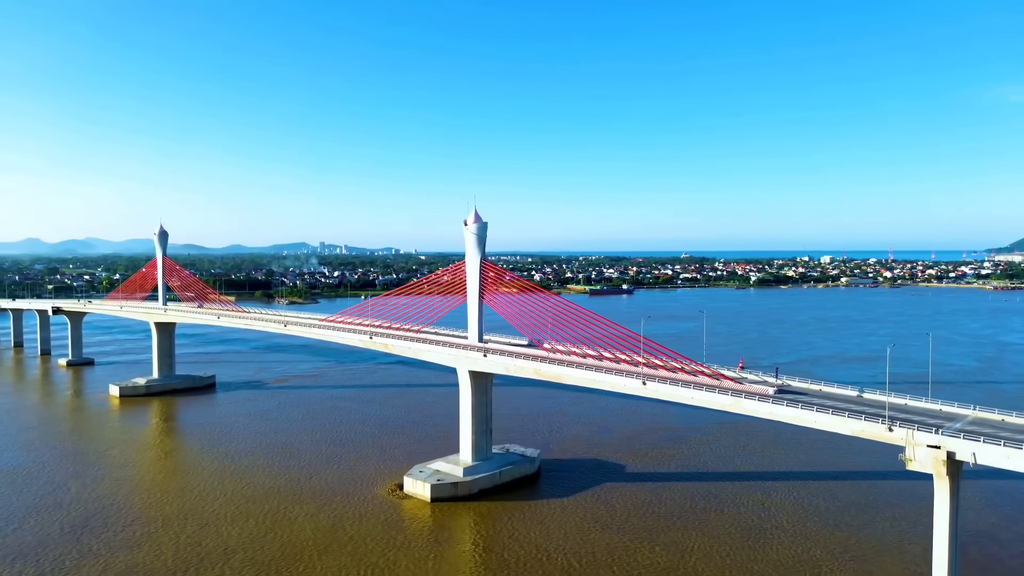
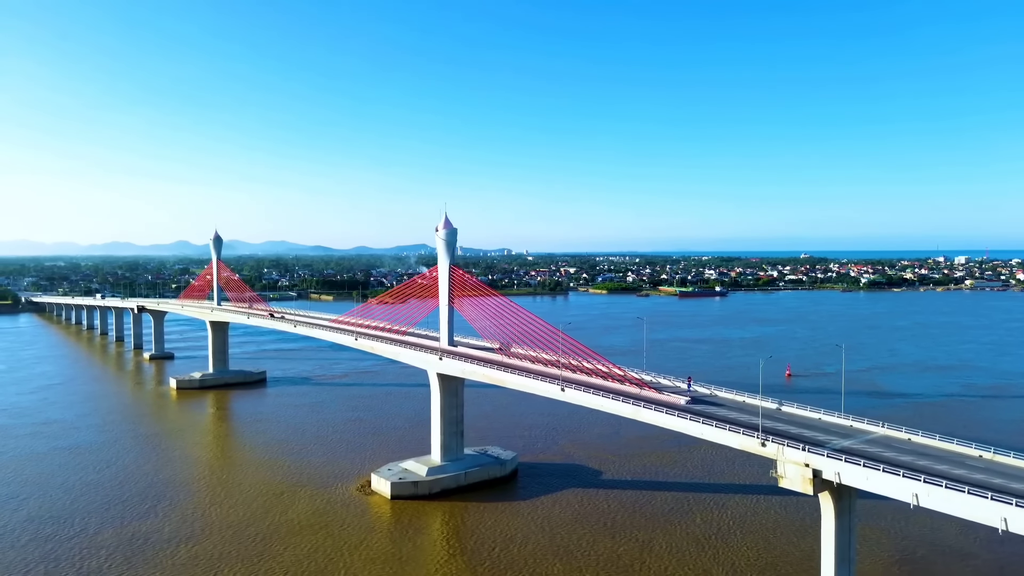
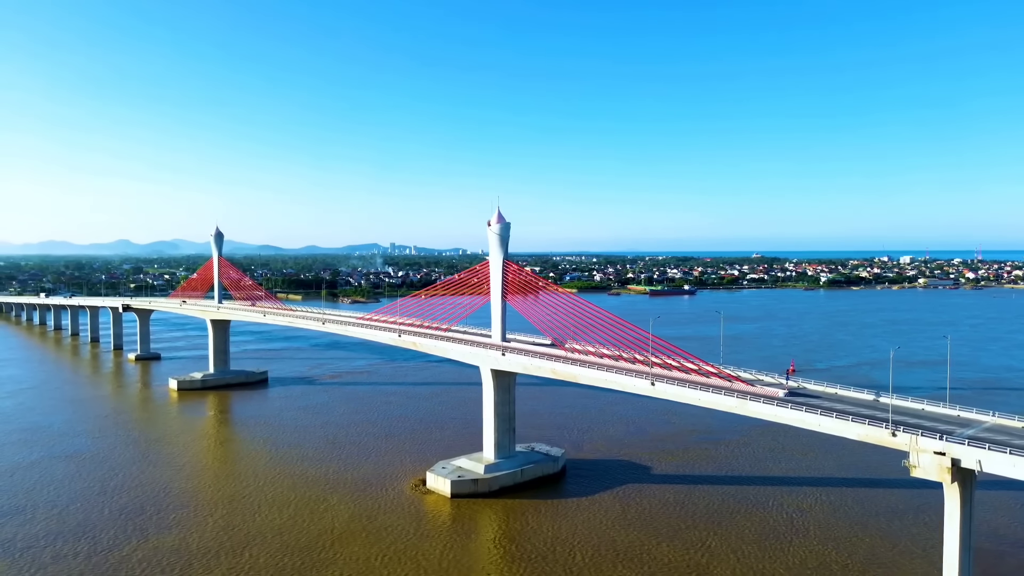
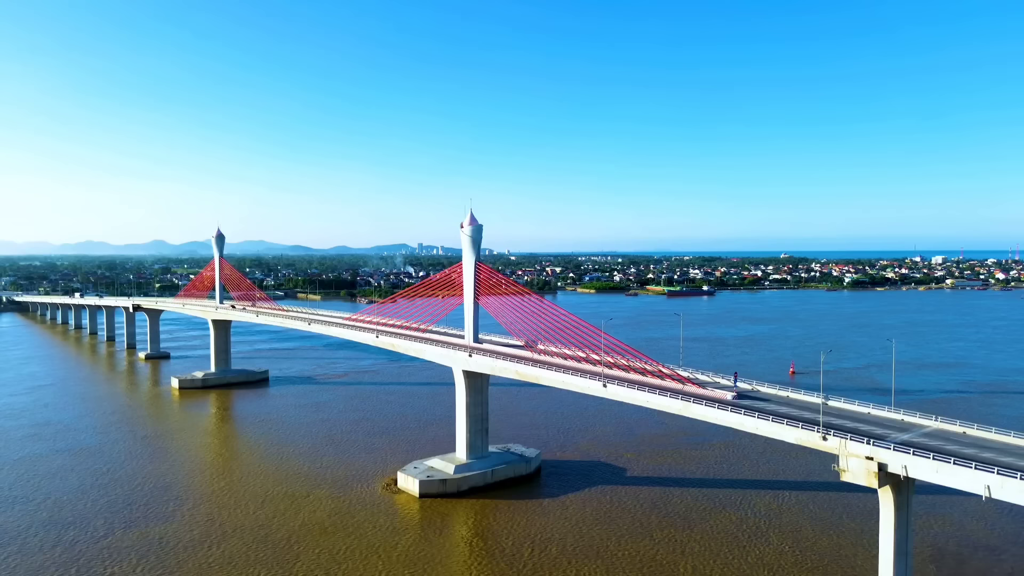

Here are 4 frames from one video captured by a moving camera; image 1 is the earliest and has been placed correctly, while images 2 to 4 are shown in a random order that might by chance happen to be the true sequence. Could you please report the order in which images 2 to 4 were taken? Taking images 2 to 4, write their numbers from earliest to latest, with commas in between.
3, 4, 2
